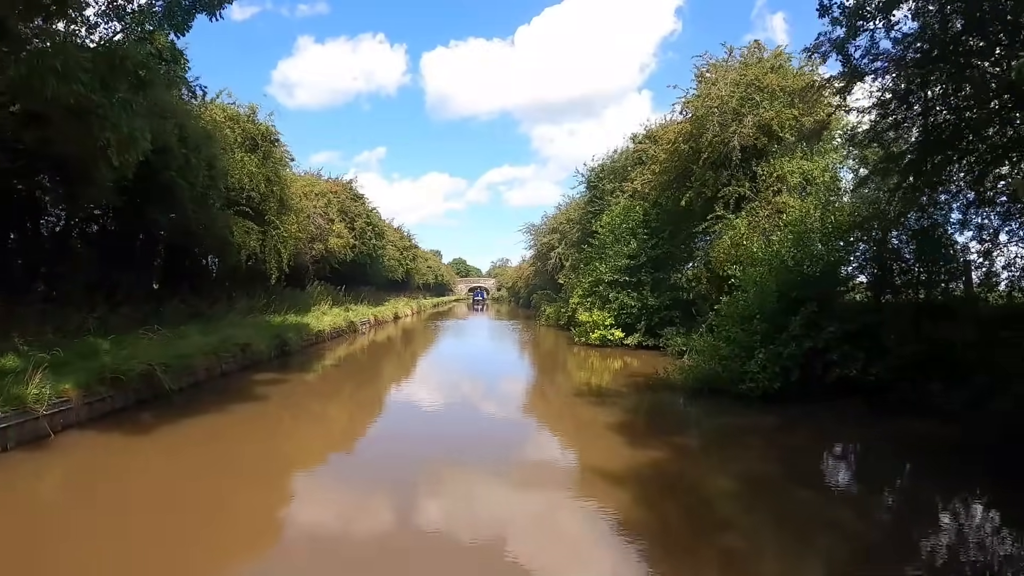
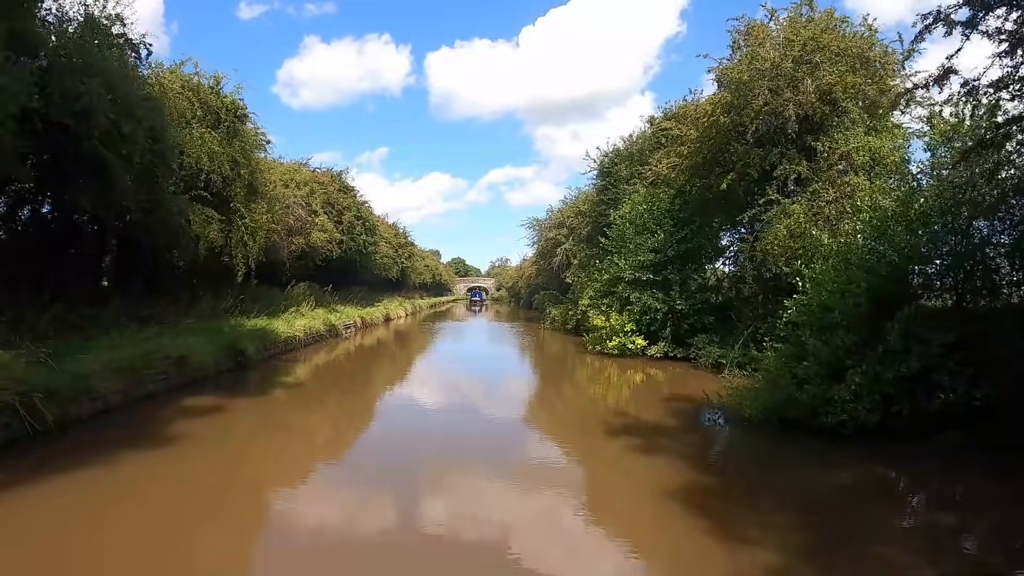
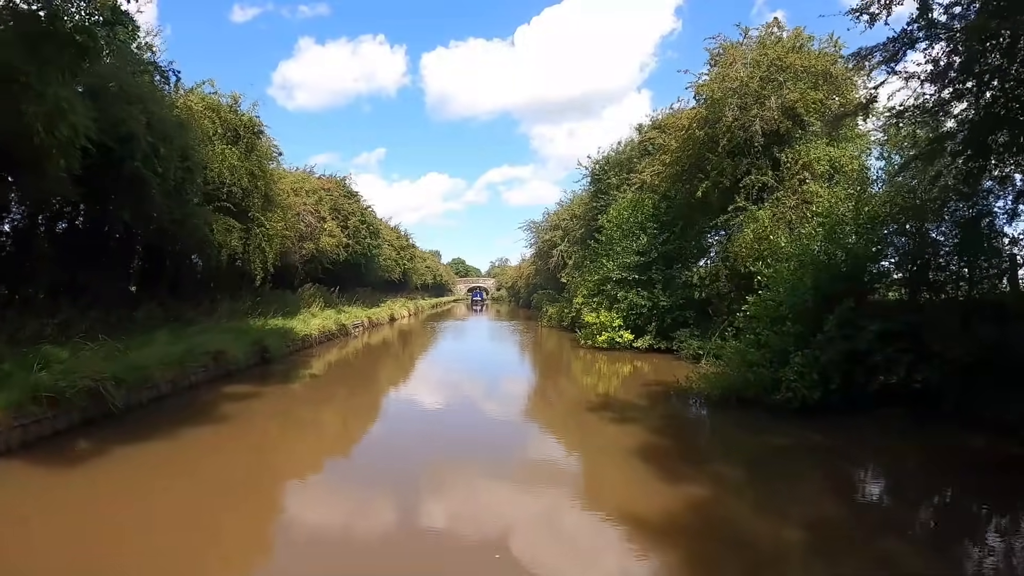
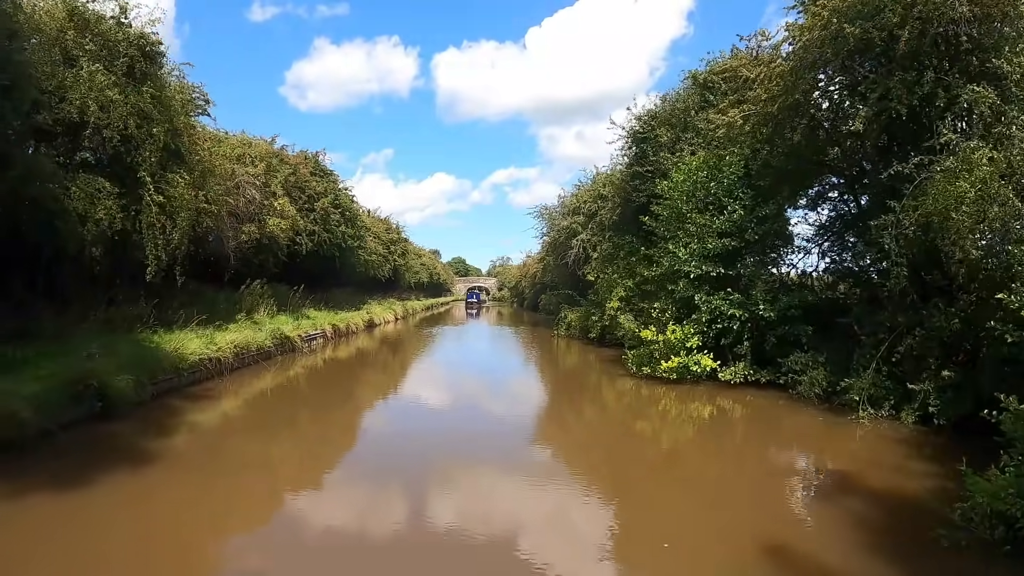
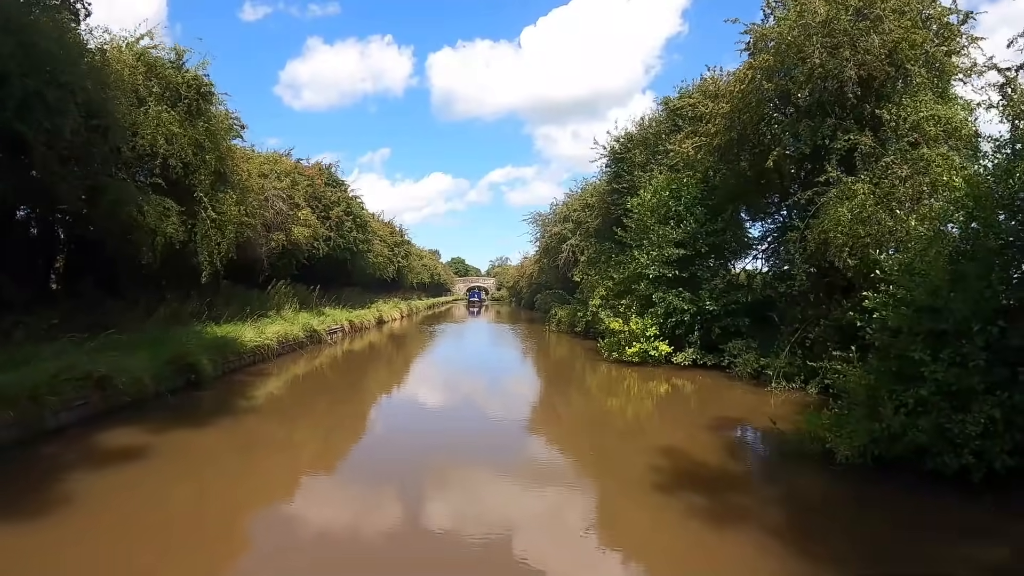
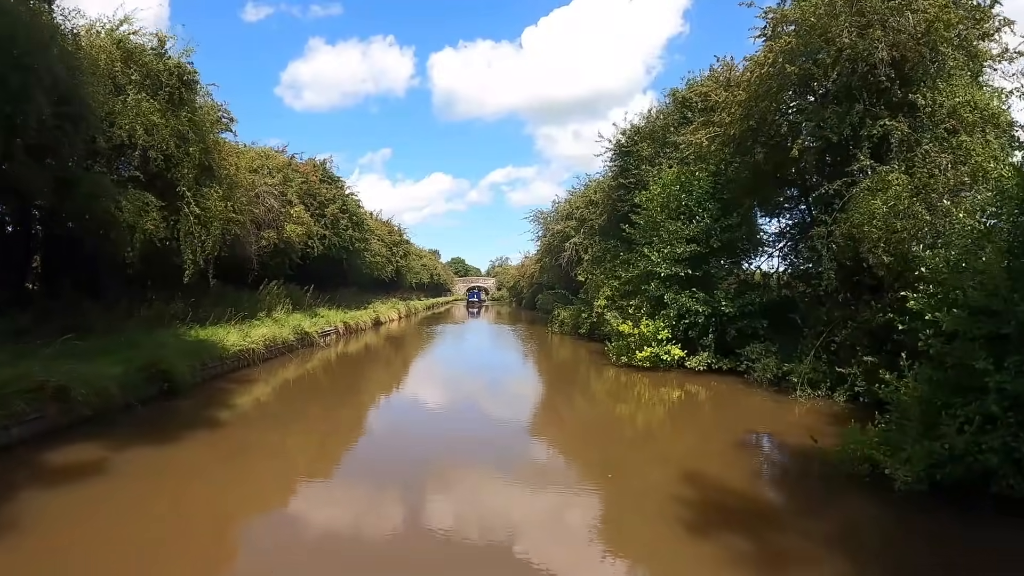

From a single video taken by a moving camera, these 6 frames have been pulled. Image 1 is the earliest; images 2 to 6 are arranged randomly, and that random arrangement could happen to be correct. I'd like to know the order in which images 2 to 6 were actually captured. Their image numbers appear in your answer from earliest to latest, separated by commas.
3, 2, 5, 6, 4
